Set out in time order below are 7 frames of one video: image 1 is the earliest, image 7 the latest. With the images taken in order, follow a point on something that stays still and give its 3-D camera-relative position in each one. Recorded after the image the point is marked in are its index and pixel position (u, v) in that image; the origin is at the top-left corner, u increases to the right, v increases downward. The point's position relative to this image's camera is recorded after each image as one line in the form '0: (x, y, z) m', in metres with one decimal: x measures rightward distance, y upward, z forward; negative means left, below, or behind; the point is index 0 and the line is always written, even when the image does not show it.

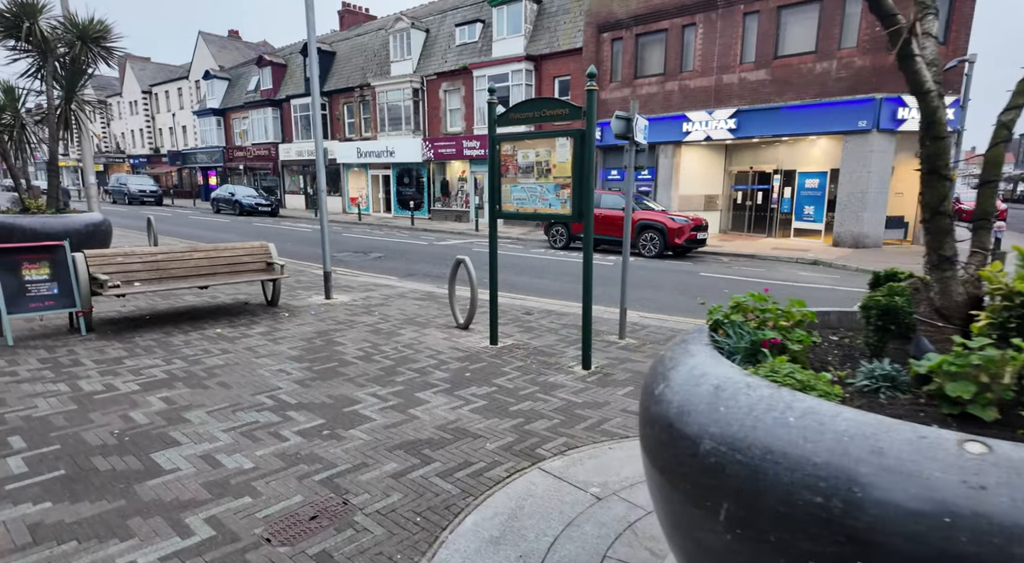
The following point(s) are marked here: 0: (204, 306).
0: (-3.5, -0.3, +7.0) m
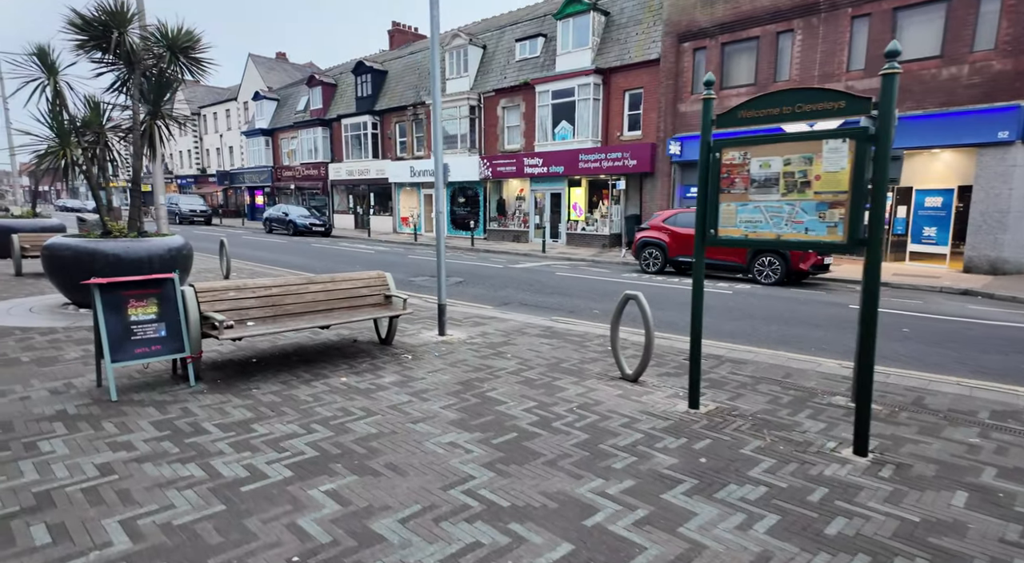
0: (-2.0, -0.7, +6.2) m
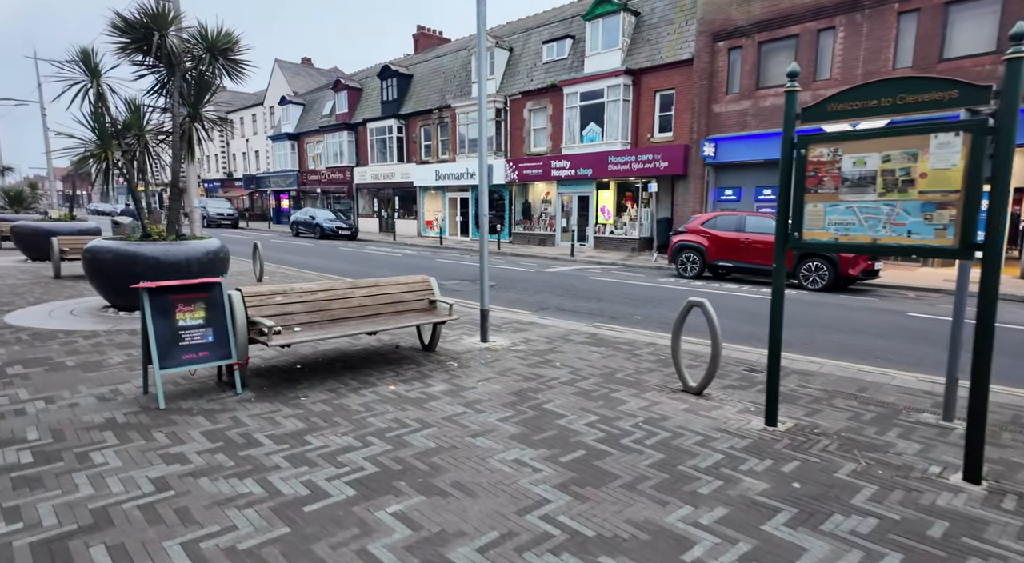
0: (-1.6, -0.7, +6.1) m
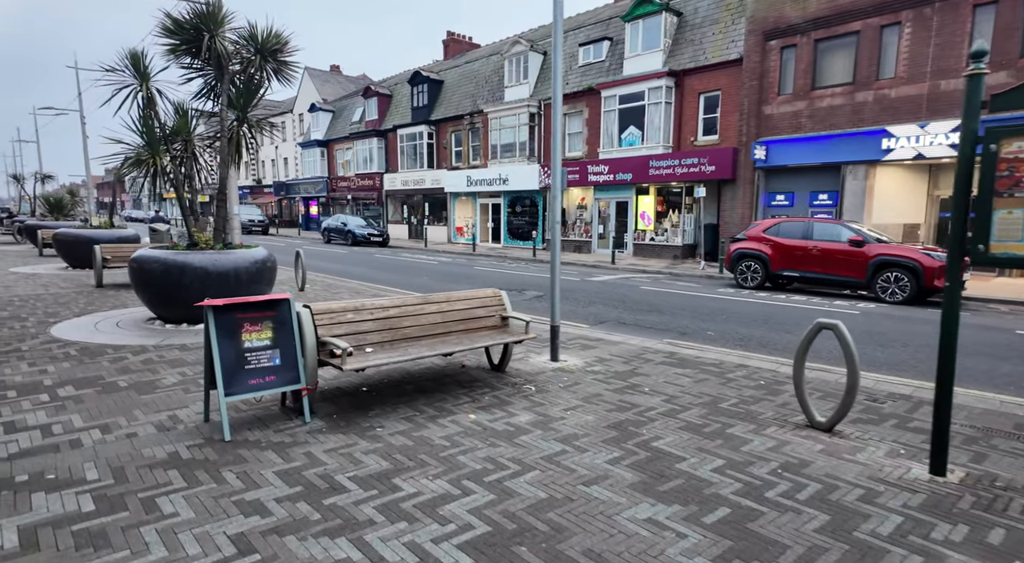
0: (-0.8, -0.9, +5.6) m
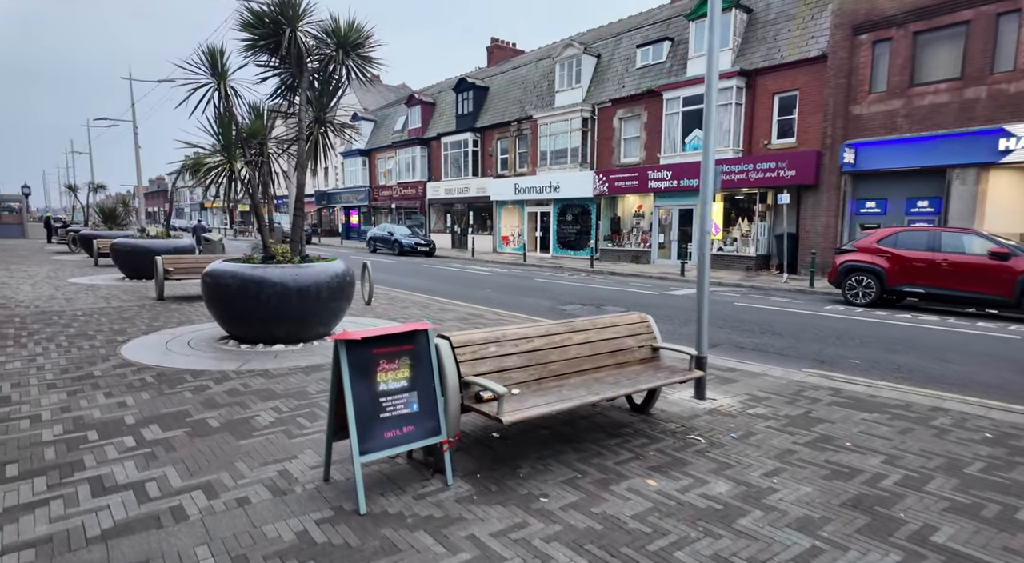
0: (+0.4, -1.1, +4.8) m
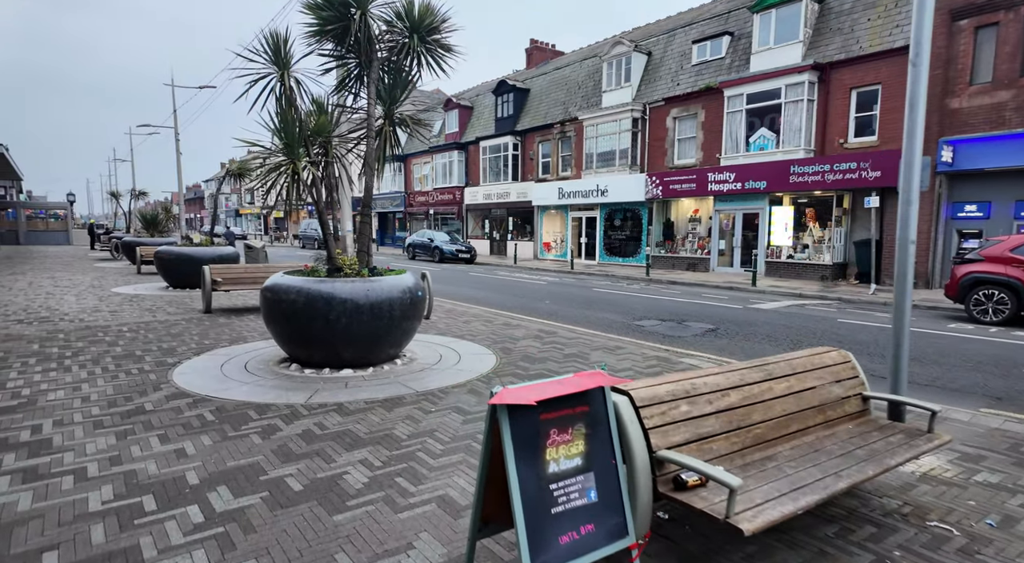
0: (+1.3, -1.2, +3.7) m
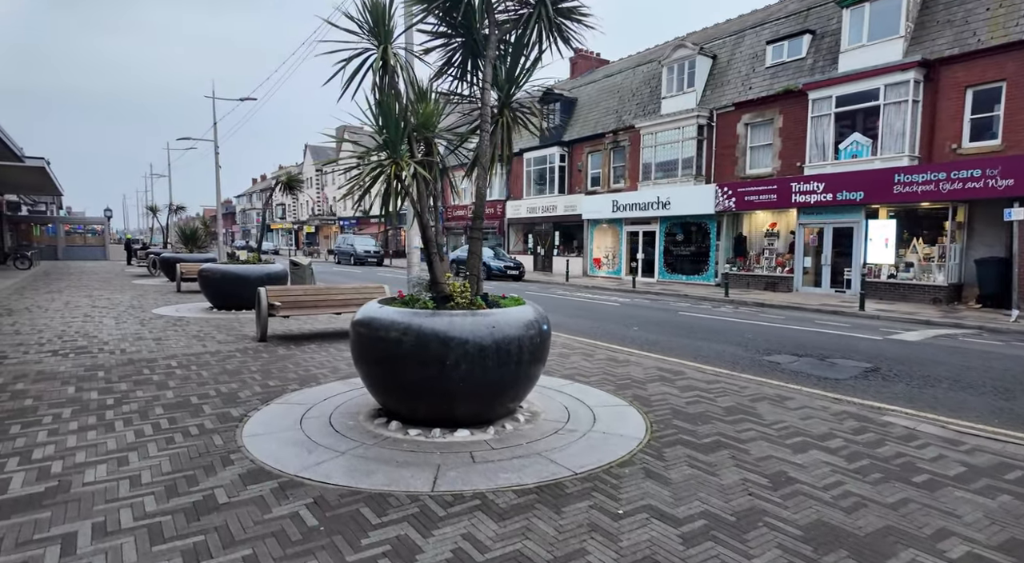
0: (+2.7, -1.5, +1.9) m
